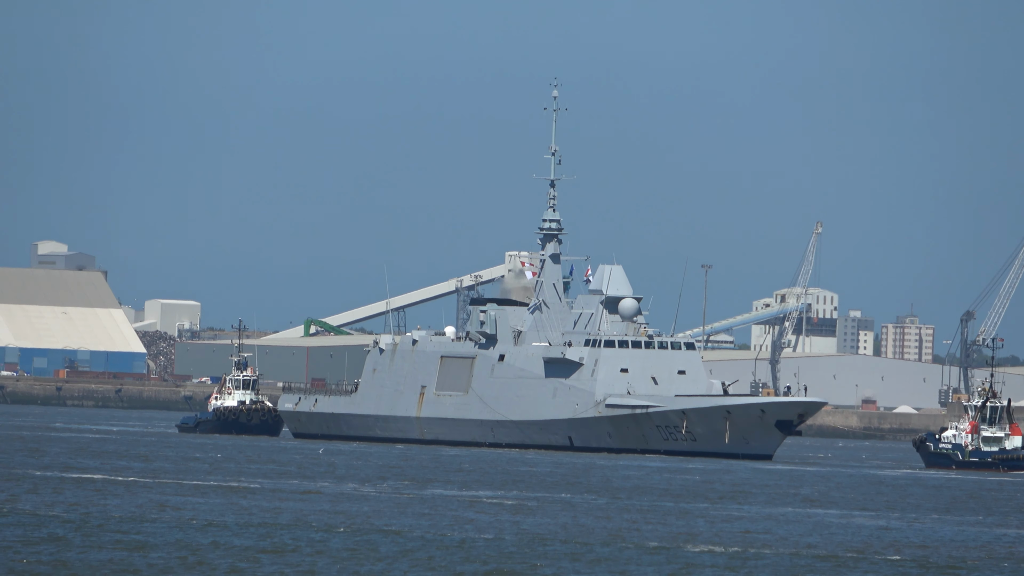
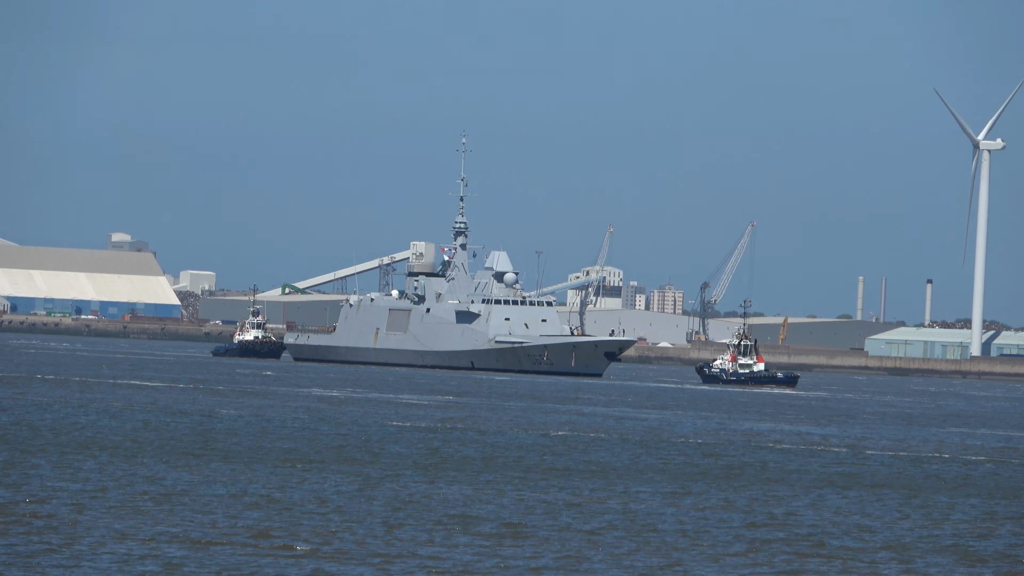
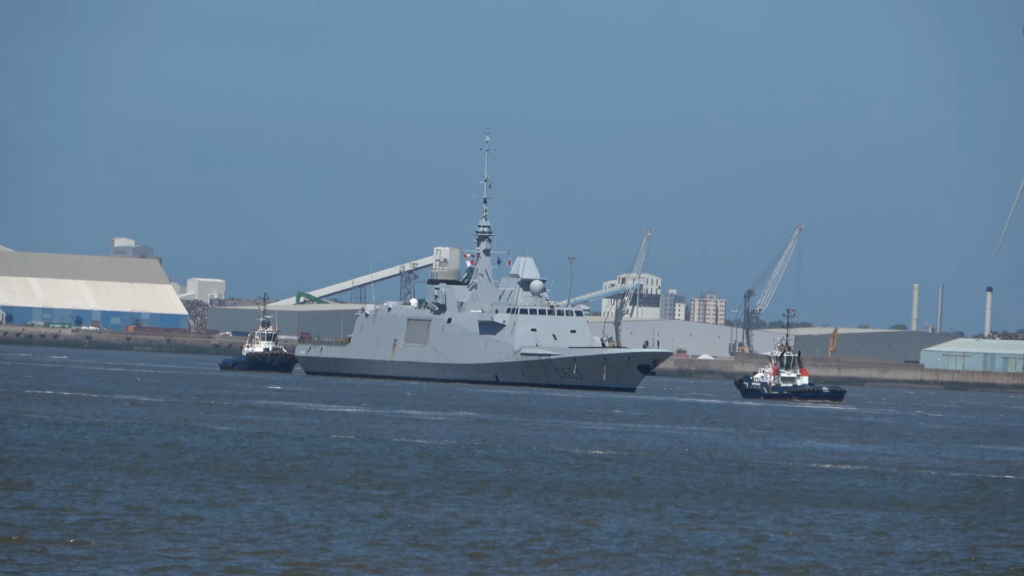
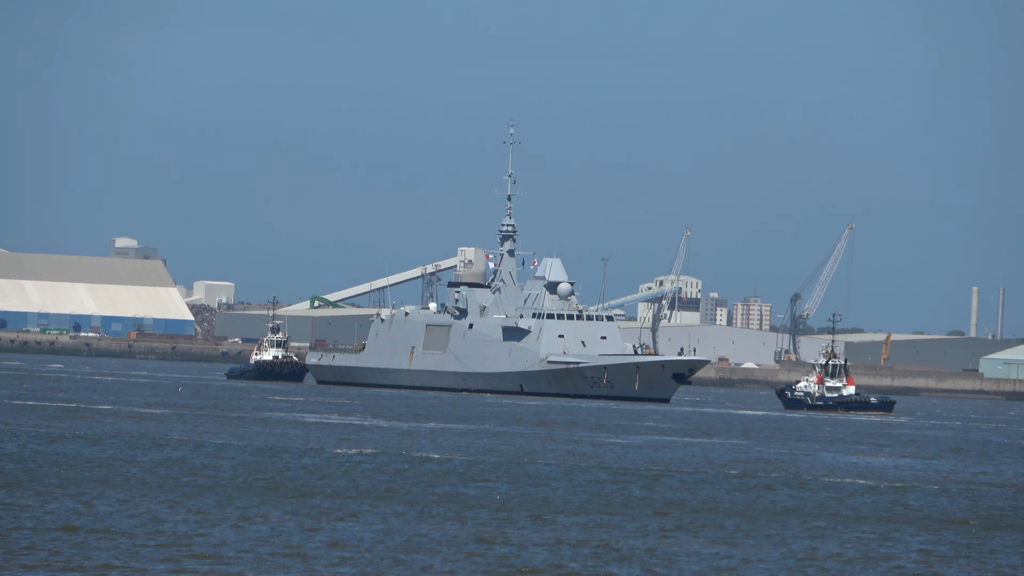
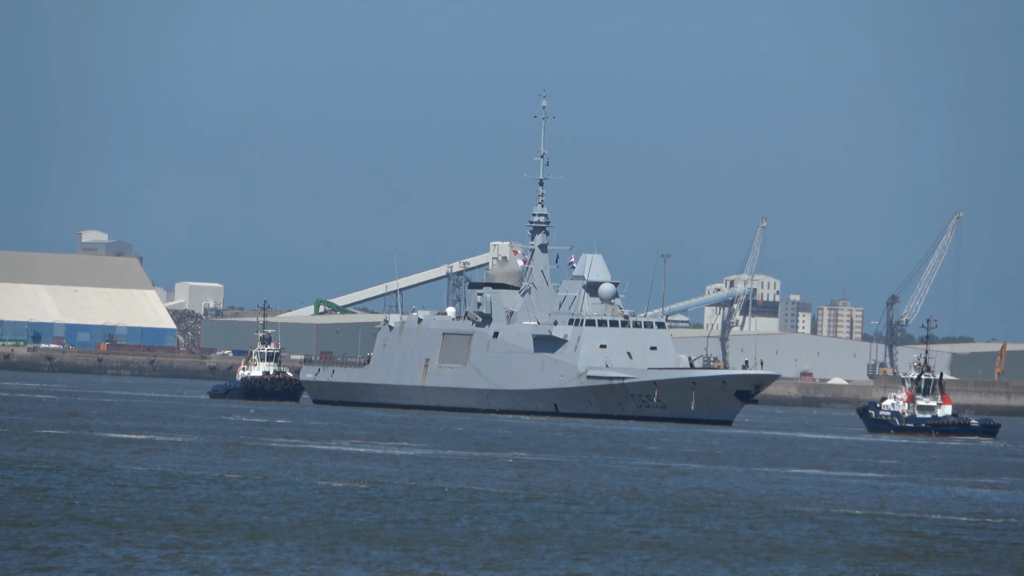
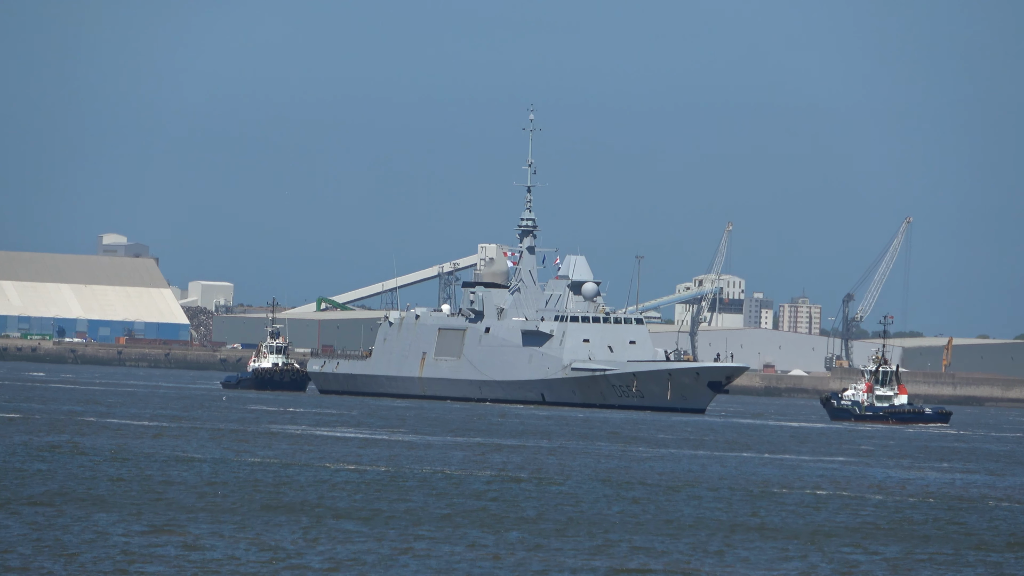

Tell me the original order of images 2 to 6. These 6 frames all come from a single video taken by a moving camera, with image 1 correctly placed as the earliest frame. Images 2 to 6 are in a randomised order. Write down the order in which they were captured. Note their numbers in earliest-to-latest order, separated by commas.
5, 6, 4, 3, 2
